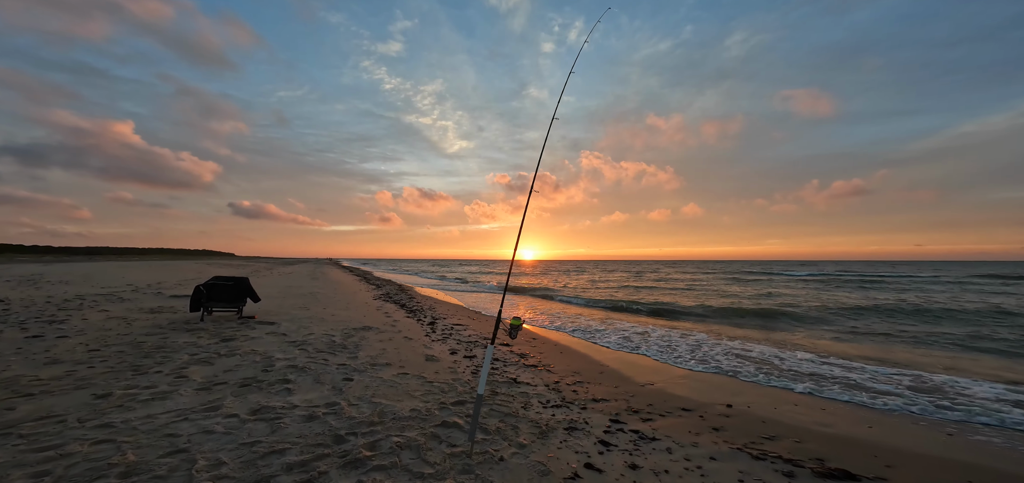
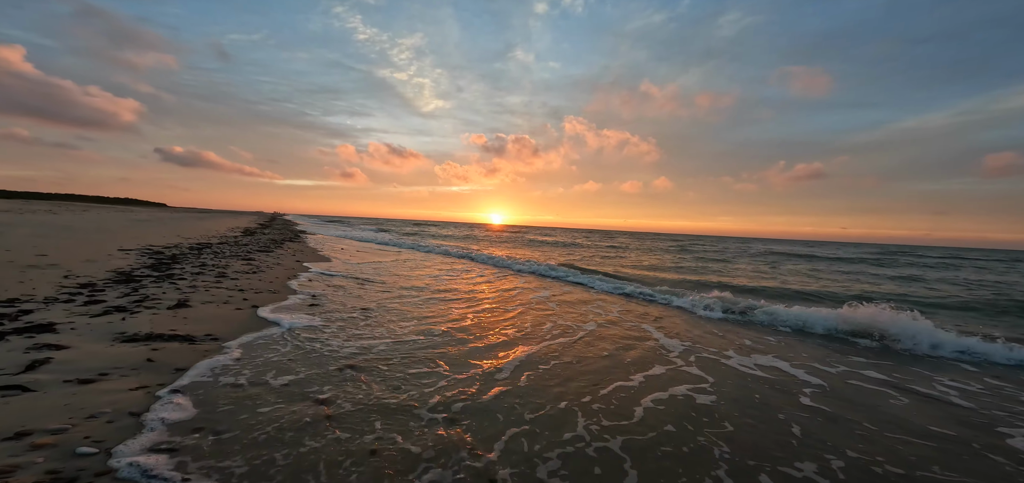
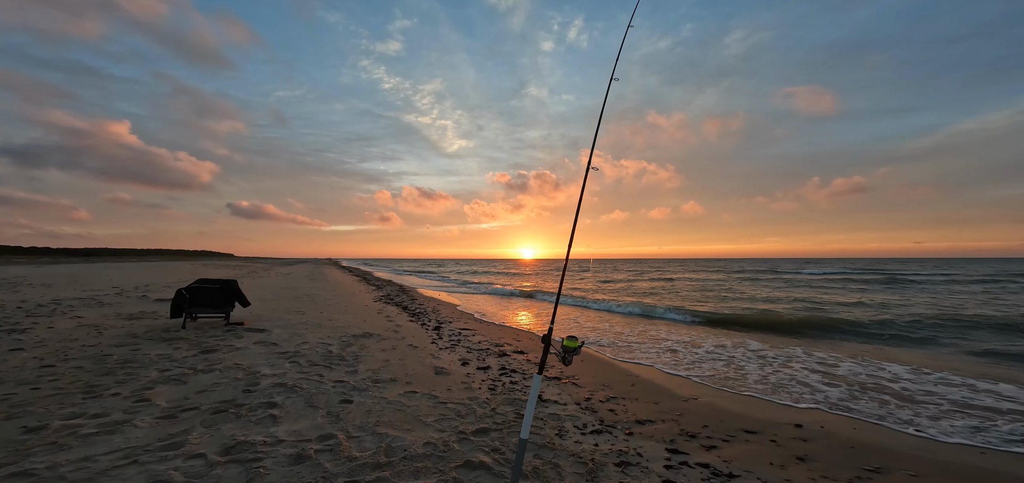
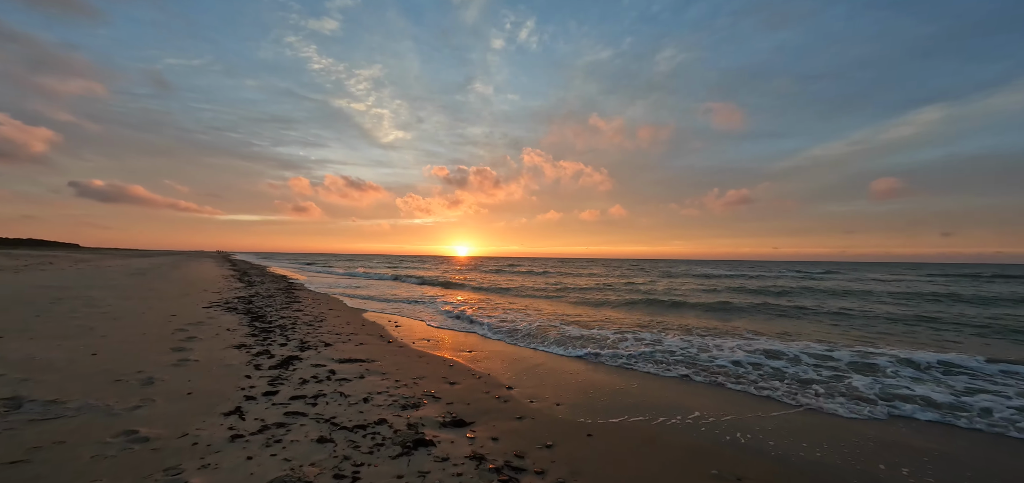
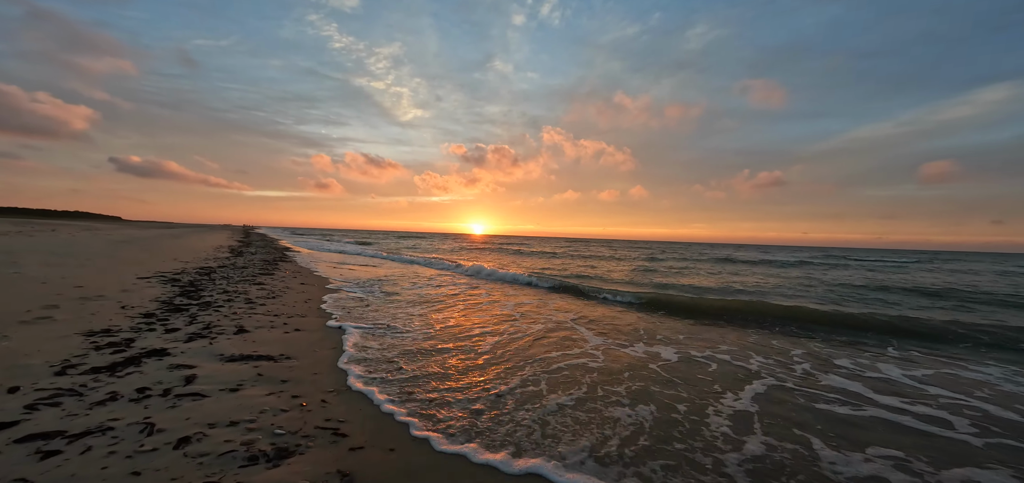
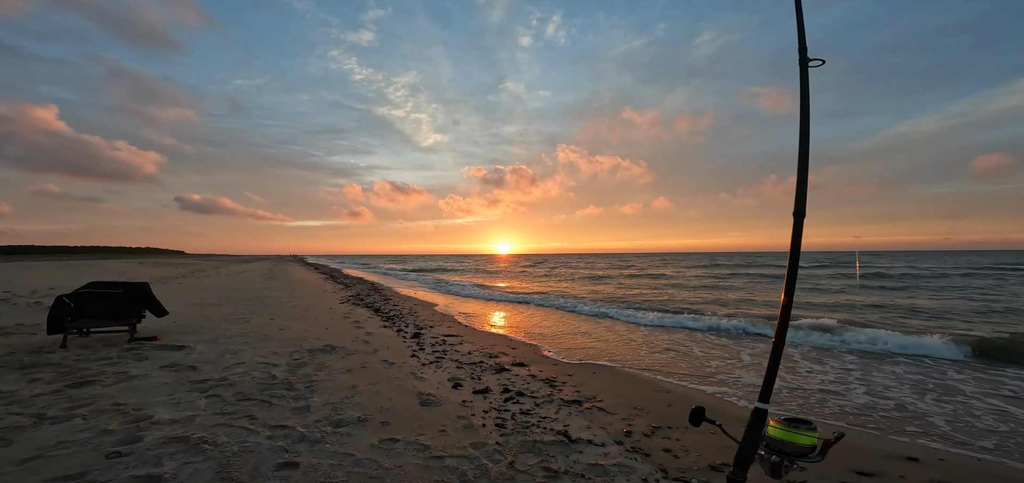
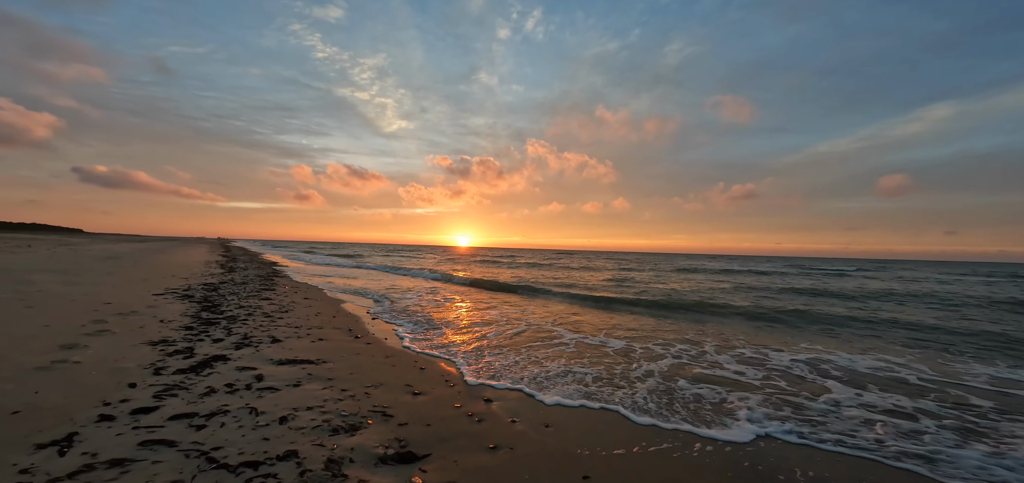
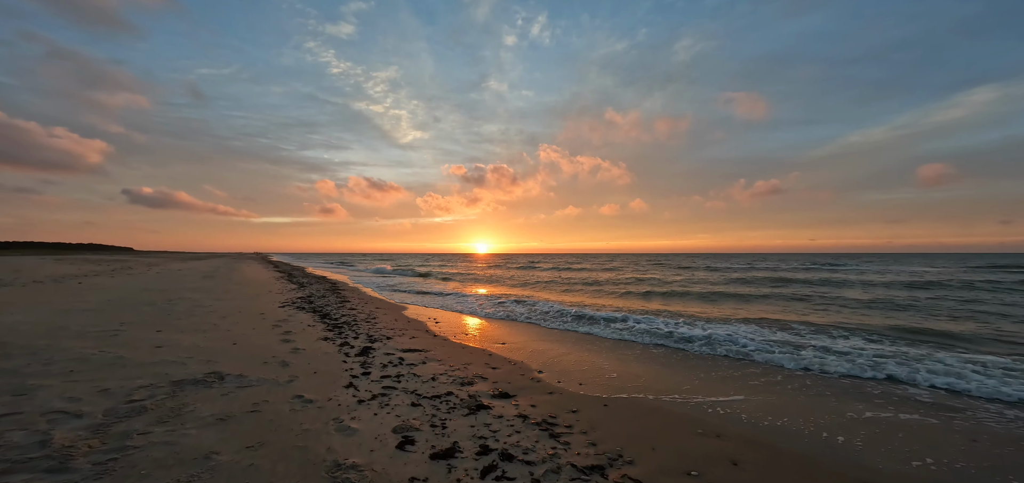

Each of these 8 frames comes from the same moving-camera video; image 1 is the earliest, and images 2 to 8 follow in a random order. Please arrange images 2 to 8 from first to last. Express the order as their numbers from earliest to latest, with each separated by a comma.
3, 6, 8, 4, 7, 5, 2
